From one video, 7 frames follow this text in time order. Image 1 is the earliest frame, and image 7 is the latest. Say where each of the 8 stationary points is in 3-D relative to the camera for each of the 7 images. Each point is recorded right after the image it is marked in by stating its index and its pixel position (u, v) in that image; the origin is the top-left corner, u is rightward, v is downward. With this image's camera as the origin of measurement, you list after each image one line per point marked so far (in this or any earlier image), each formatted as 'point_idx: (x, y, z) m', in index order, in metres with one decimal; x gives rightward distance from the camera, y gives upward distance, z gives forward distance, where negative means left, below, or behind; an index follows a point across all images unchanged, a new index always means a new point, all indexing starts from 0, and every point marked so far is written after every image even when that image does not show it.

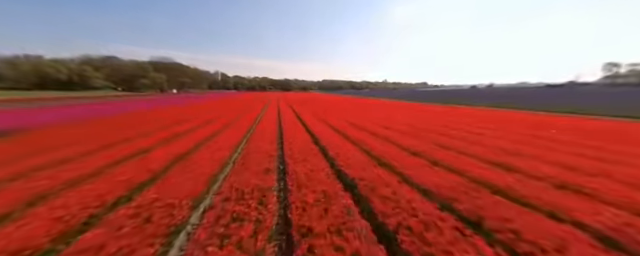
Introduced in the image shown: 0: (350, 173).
0: (+0.8, -1.2, +5.1) m
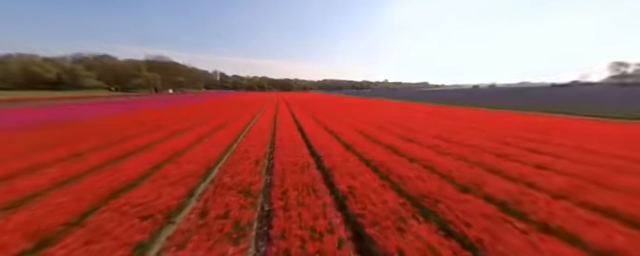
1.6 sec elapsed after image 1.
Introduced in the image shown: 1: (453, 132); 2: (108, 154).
0: (+0.9, -1.7, +2.9) m
1: (+11.2, -0.1, +17.9) m
2: (-11.0, -1.3, +10.2) m
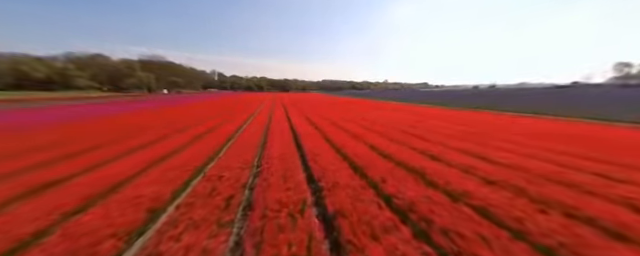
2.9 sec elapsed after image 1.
0: (+0.9, -2.1, +1.1) m
1: (+11.2, -0.6, +16.1) m
2: (-11.0, -1.8, +8.2) m
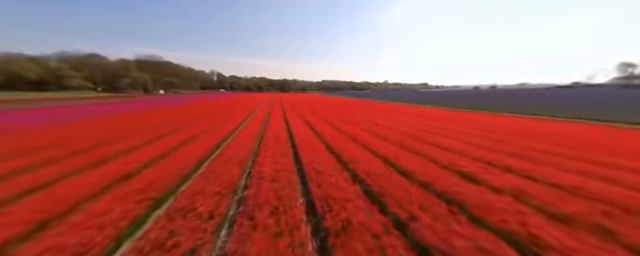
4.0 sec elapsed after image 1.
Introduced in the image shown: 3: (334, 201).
0: (+1.0, -2.4, -0.3) m
1: (+11.3, -1.0, +14.7) m
2: (-10.9, -2.1, +6.8) m
3: (+0.3, -1.6, +4.5) m
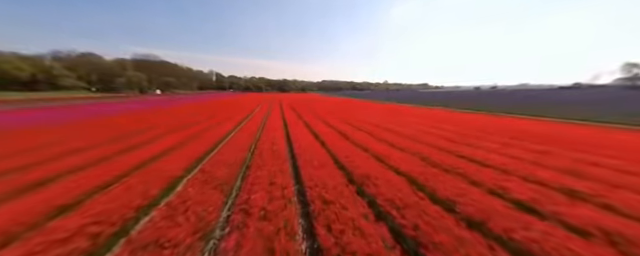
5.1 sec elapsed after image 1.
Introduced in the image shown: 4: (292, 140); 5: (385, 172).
0: (+1.2, -2.7, -1.8) m
1: (+11.5, -1.3, +13.2) m
2: (-10.7, -2.4, +5.3) m
3: (+0.5, -1.9, +3.0) m
4: (-1.8, -1.0, +13.6) m
5: (+2.0, -1.4, +6.1) m
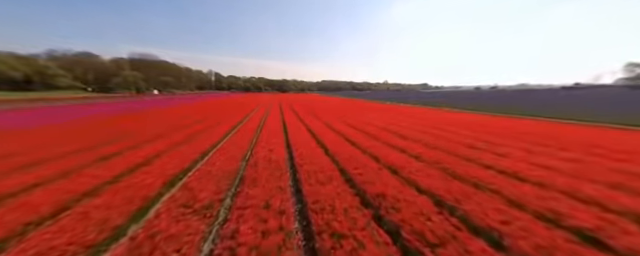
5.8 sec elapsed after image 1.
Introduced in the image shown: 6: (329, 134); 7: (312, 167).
0: (+1.4, -2.9, -2.8) m
1: (+11.6, -1.5, +12.3) m
2: (-10.6, -2.6, +4.4) m
3: (+0.7, -2.1, +2.1) m
4: (-1.7, -1.2, +12.6) m
5: (+2.1, -1.5, +5.1) m
6: (+1.2, -0.6, +19.1) m
7: (-0.2, -1.4, +6.8) m
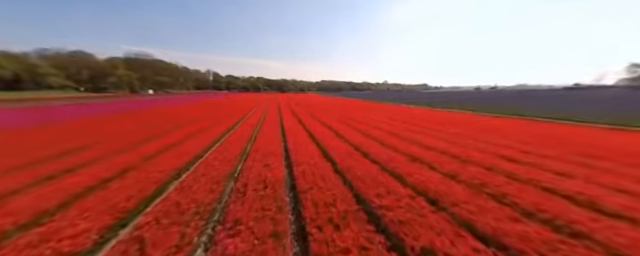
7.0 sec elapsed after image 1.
0: (+1.7, -3.2, -4.3) m
1: (+11.8, -1.8, +10.8) m
2: (-10.3, -2.9, +2.8) m
3: (+0.9, -2.4, +0.5) m
4: (-1.4, -1.5, +11.1) m
5: (+2.4, -1.9, +3.6) m
6: (+1.4, -0.9, +17.6) m
7: (+0.1, -1.8, +5.2) m
